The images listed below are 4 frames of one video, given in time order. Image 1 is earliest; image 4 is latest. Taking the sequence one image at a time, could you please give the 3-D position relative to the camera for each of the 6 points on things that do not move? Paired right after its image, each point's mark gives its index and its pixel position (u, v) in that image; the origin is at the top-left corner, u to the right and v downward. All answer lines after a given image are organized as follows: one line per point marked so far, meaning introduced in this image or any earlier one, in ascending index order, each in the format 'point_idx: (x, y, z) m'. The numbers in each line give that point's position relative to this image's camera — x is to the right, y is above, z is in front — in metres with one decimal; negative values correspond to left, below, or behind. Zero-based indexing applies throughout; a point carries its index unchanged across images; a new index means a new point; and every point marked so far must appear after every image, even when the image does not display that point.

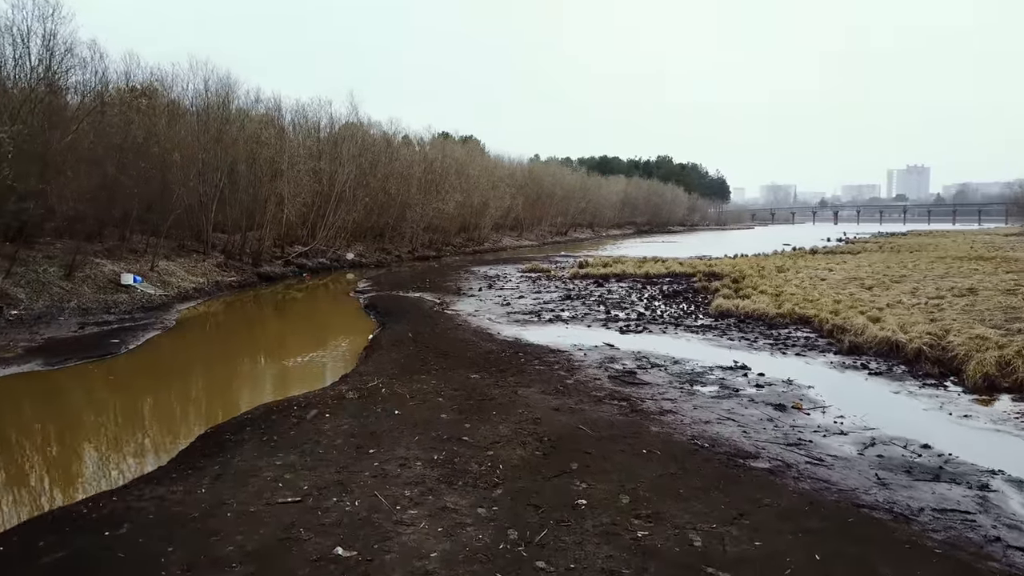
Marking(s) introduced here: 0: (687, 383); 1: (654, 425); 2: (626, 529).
0: (+2.5, -1.4, +11.7) m
1: (+1.6, -1.5, +9.1) m
2: (+0.8, -1.7, +5.8) m
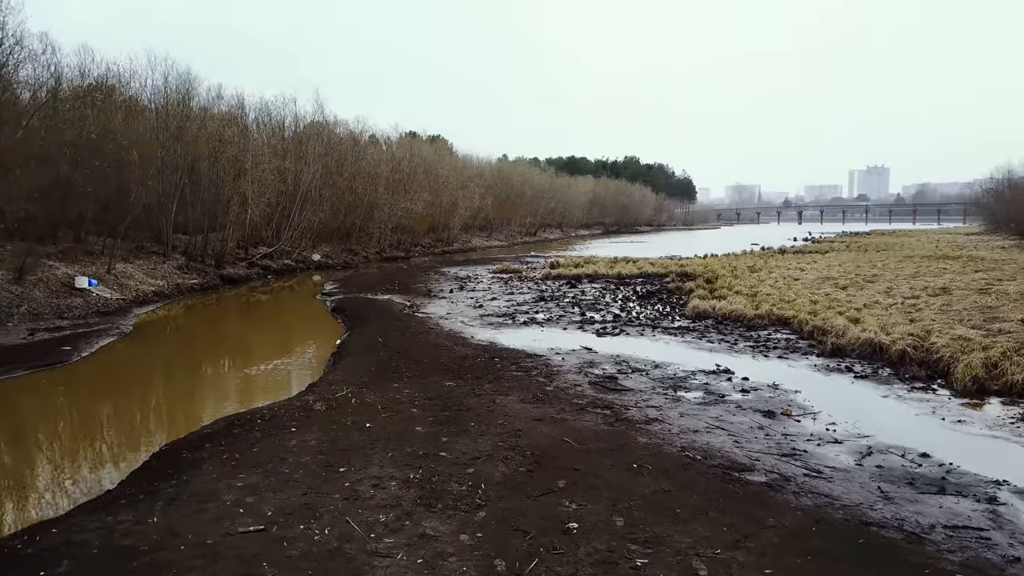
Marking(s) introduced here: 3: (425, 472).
0: (+2.2, -1.4, +11.3) m
1: (+1.4, -1.6, +8.6) m
2: (+0.7, -1.8, +5.3) m
3: (-0.8, -1.6, +7.1) m
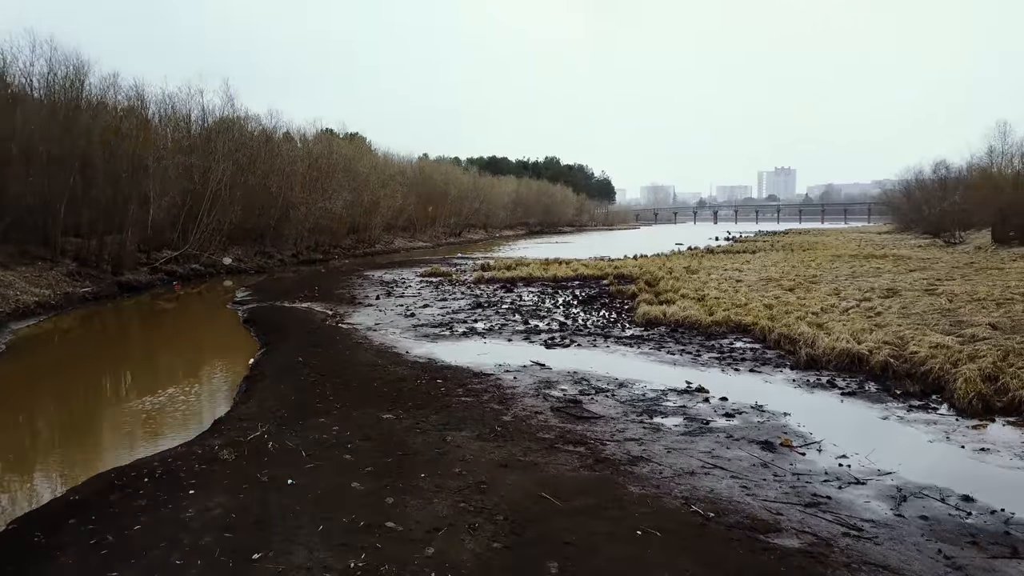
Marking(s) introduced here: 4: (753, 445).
0: (+1.6, -1.5, +9.8) m
1: (+1.0, -1.7, +7.1) m
2: (+0.7, -1.9, +3.7) m
3: (-0.9, -1.8, +5.3) m
4: (+2.5, -1.7, +8.5) m
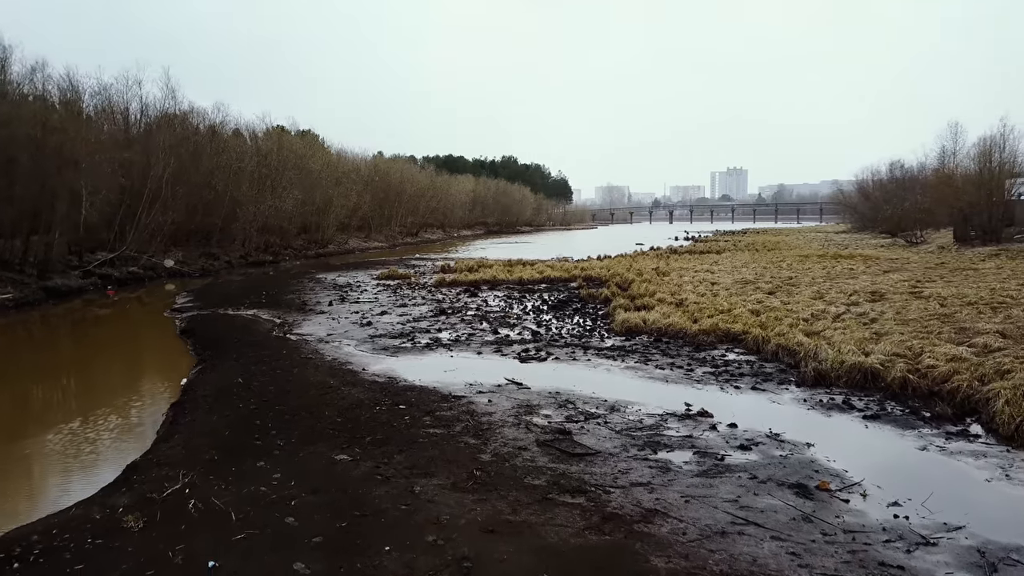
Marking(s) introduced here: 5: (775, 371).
0: (+1.4, -1.7, +8.3) m
1: (+1.0, -1.8, +5.6) m
2: (+0.8, -2.0, +2.2) m
3: (-0.9, -1.9, +3.7) m
4: (+2.4, -1.8, +7.1) m
5: (+3.9, -1.2, +12.2) m
